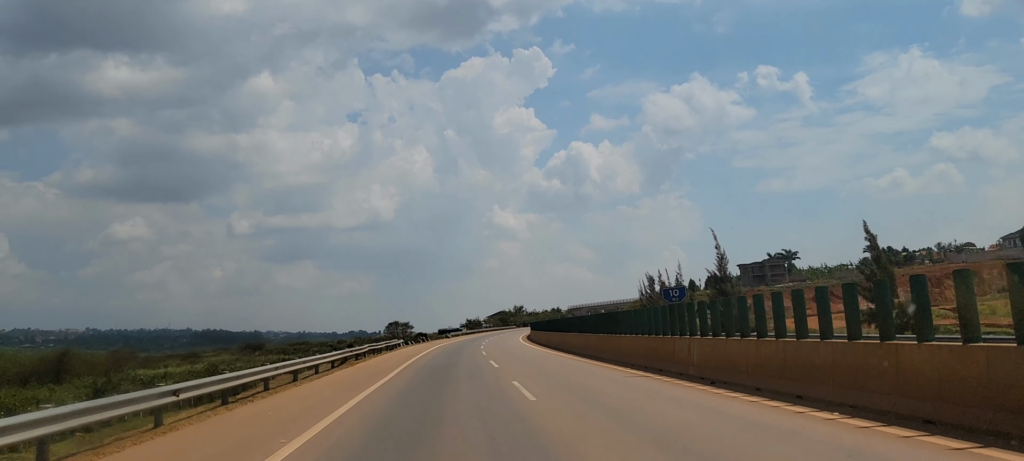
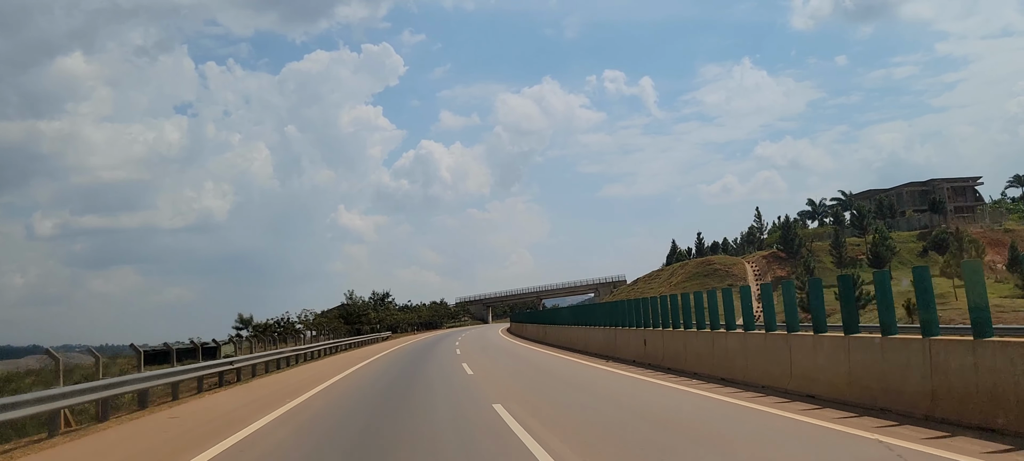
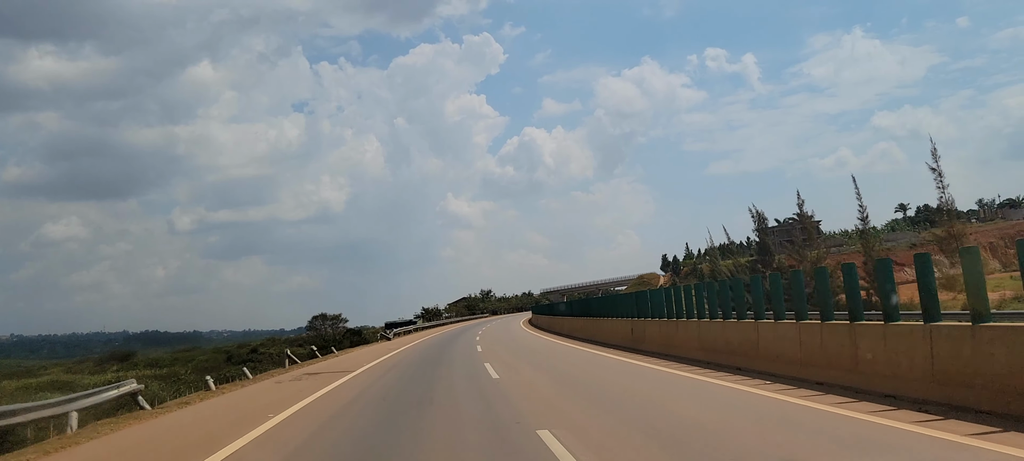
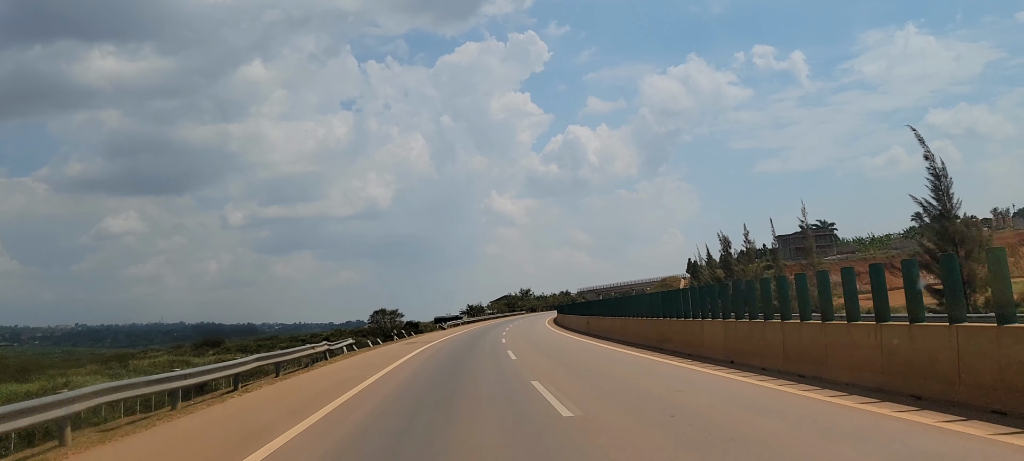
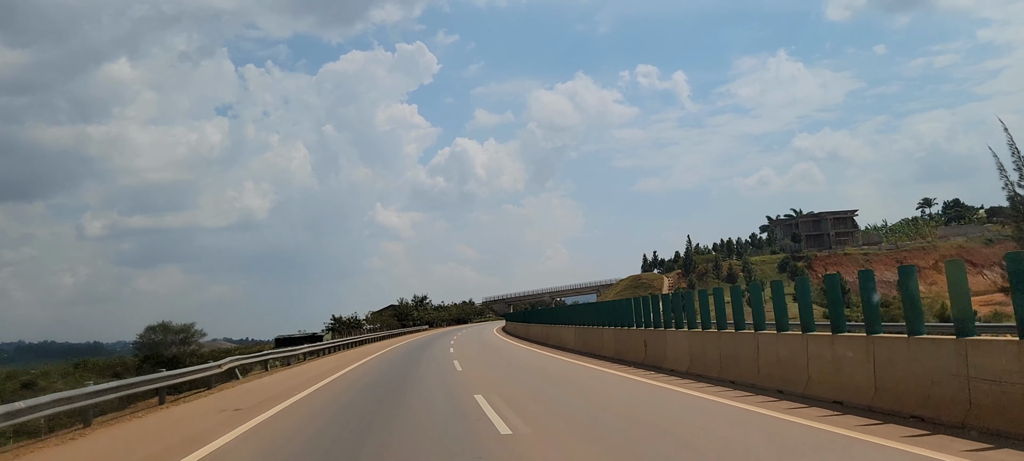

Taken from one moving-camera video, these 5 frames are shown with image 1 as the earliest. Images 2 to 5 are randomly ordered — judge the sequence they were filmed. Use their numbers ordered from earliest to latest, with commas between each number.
4, 3, 5, 2
